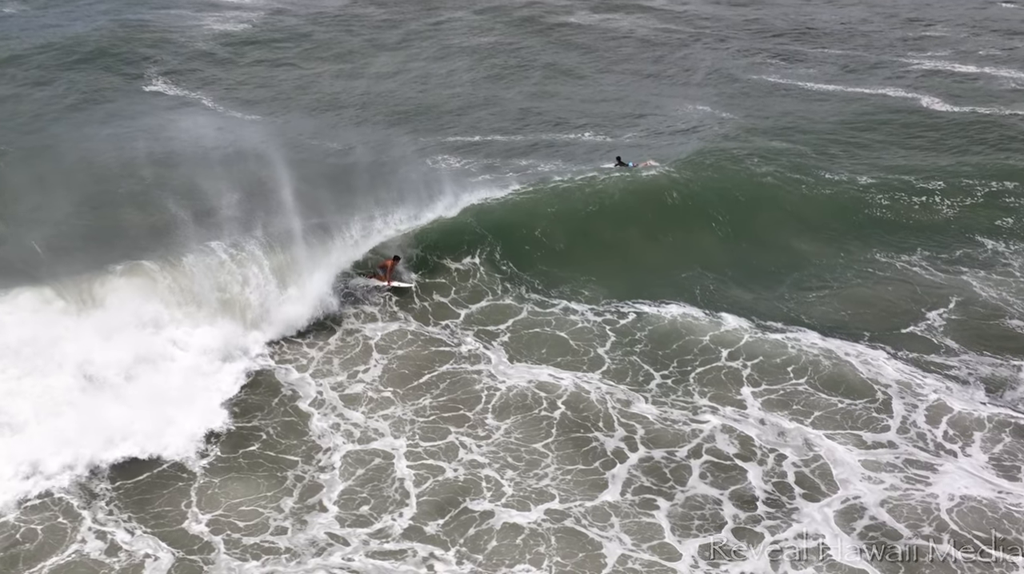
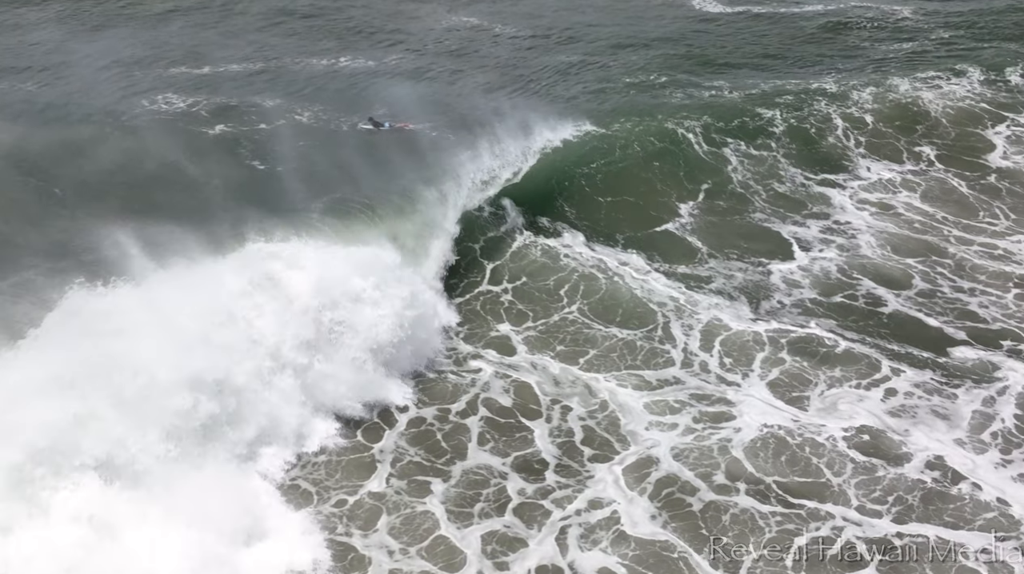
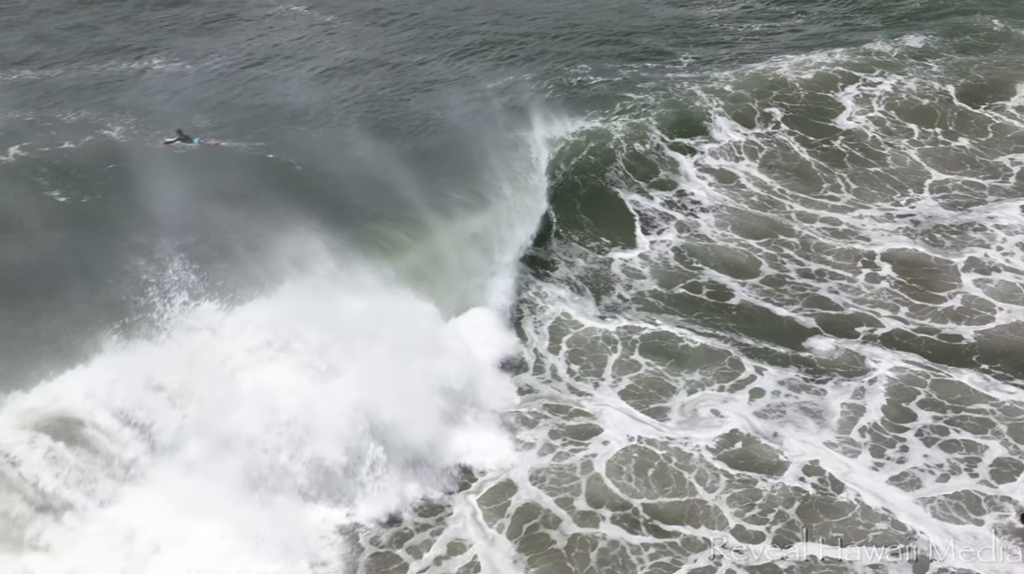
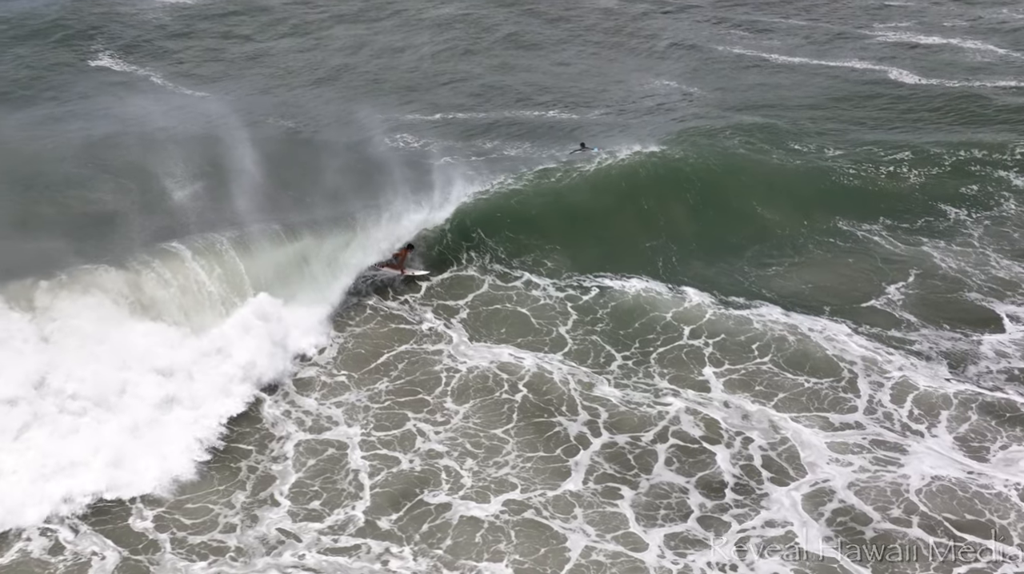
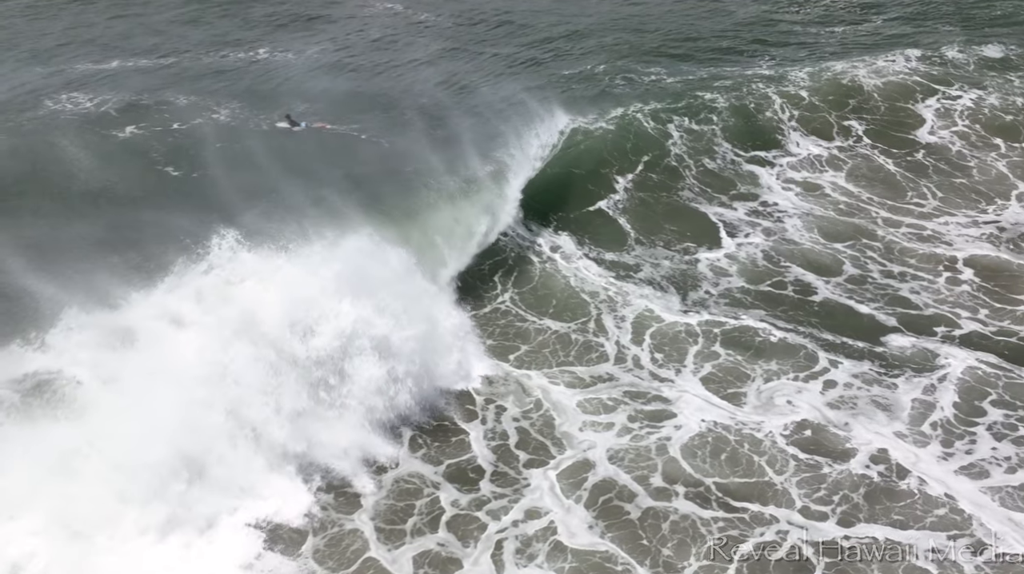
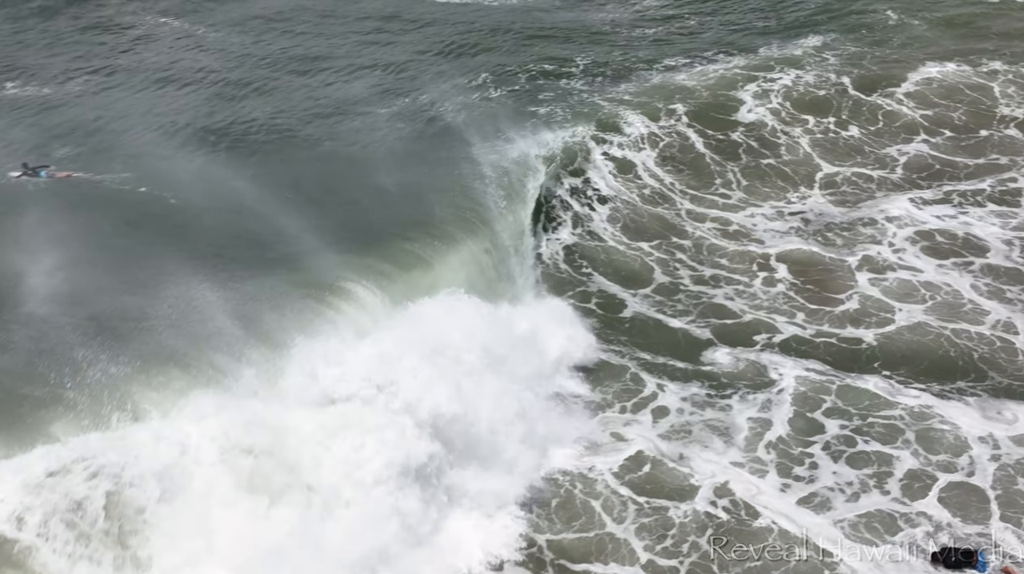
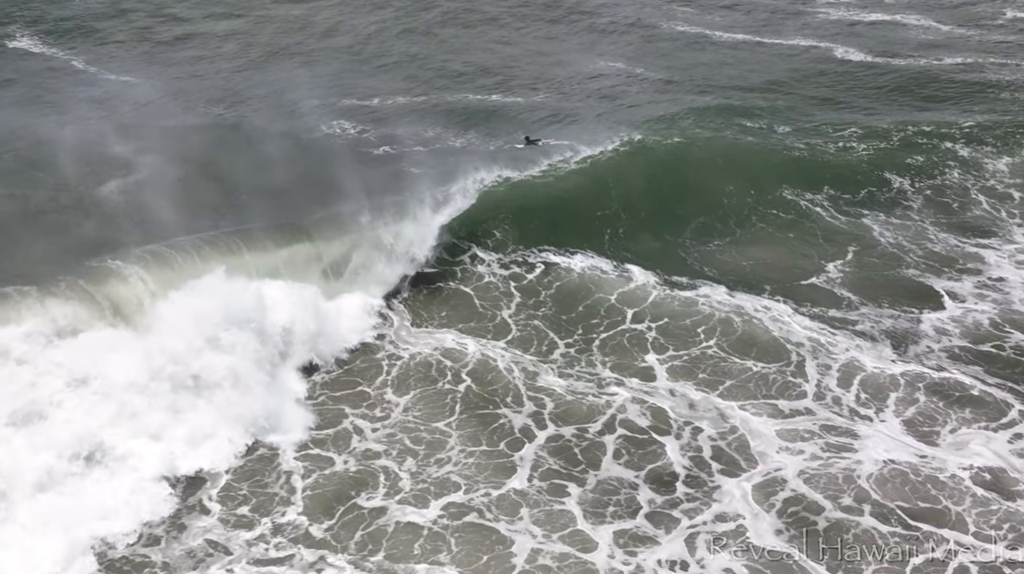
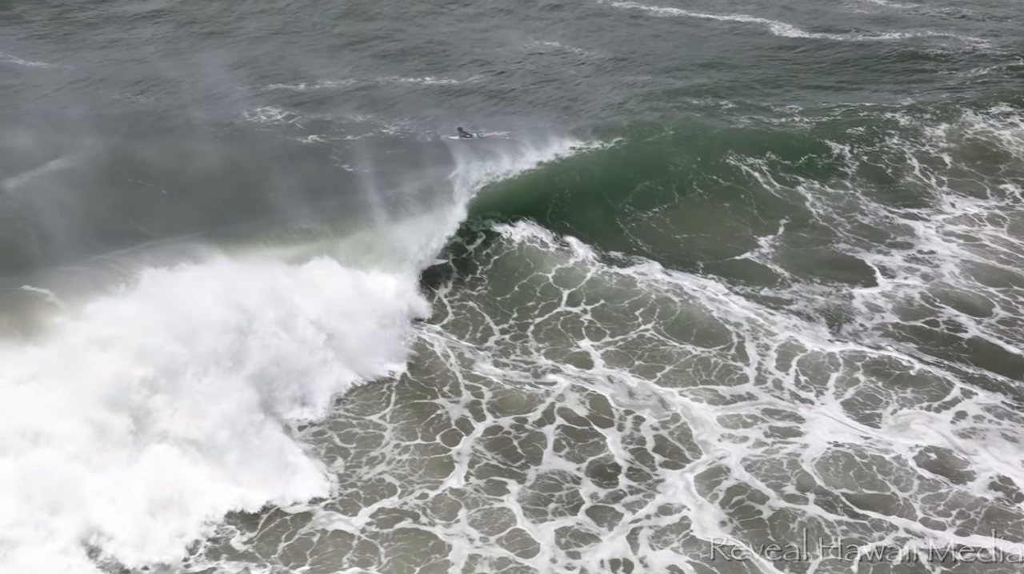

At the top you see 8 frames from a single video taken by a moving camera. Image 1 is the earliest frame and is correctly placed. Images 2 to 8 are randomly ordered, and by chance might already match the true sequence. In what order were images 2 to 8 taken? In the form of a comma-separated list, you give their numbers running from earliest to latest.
4, 7, 8, 2, 5, 3, 6
